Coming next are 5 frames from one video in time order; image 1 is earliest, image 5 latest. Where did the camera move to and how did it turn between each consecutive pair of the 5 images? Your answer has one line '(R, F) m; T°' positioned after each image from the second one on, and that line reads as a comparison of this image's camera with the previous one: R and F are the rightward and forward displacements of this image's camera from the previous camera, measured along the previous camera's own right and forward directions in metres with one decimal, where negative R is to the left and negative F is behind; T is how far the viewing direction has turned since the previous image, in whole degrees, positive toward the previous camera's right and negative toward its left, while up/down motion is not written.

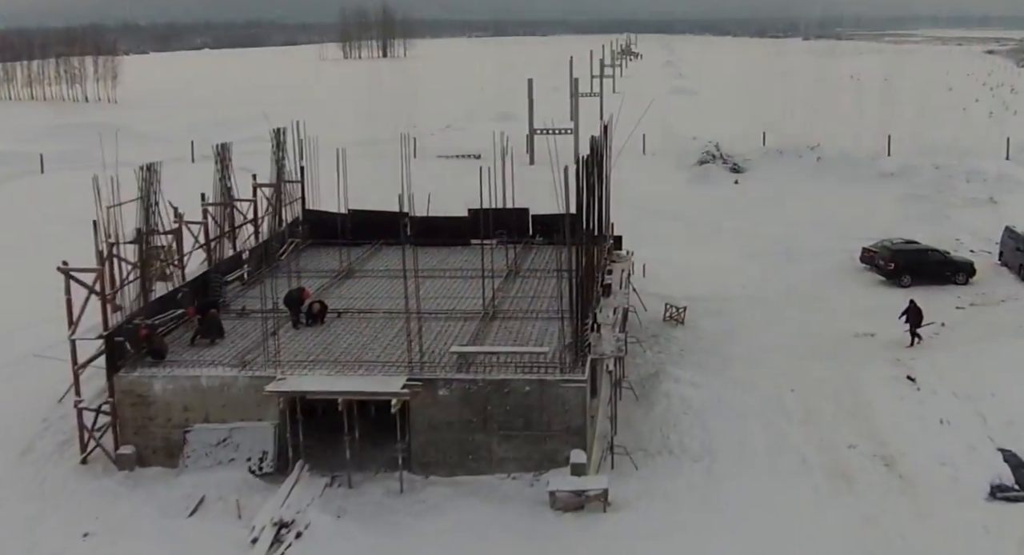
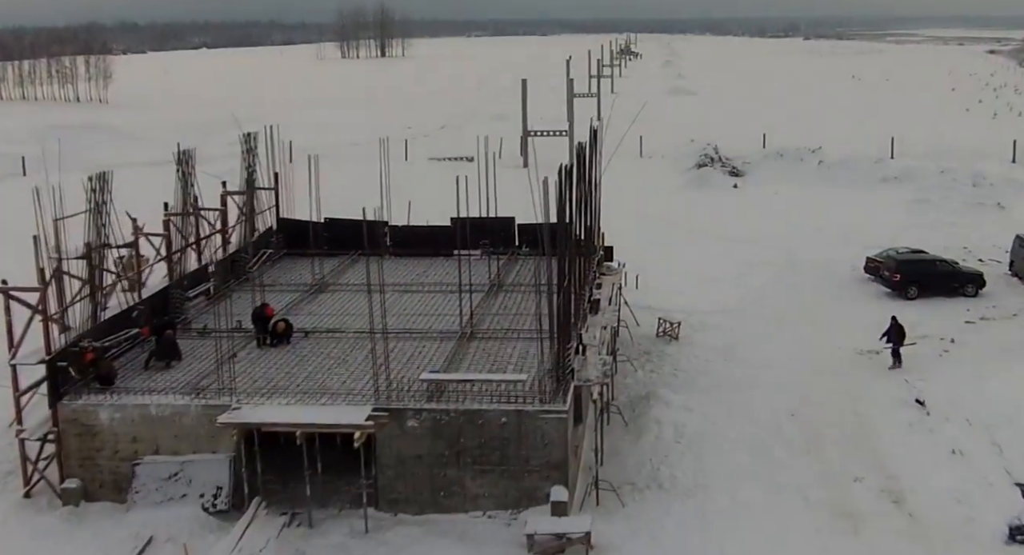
(+0.2, +0.9) m; 0°
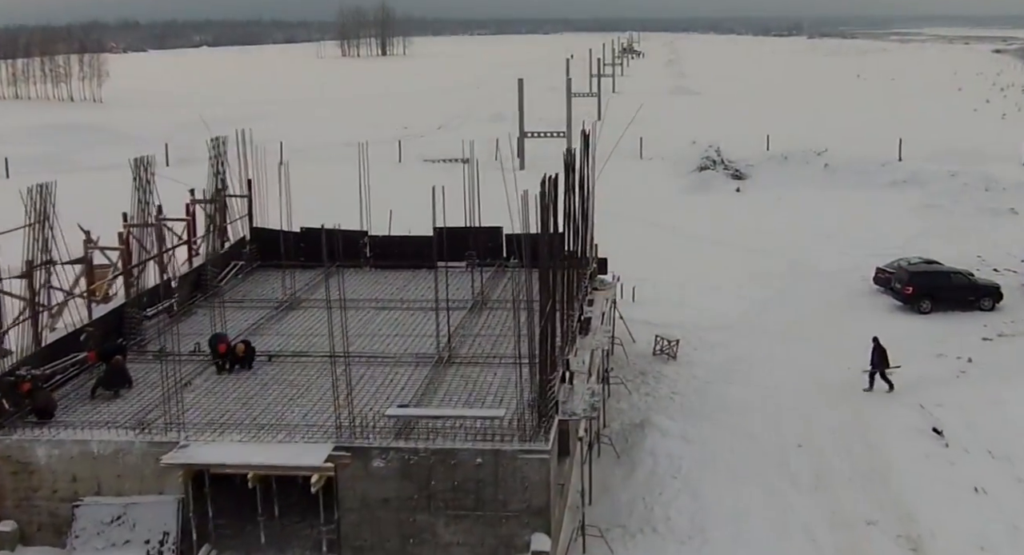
(+0.2, +1.0) m; 0°
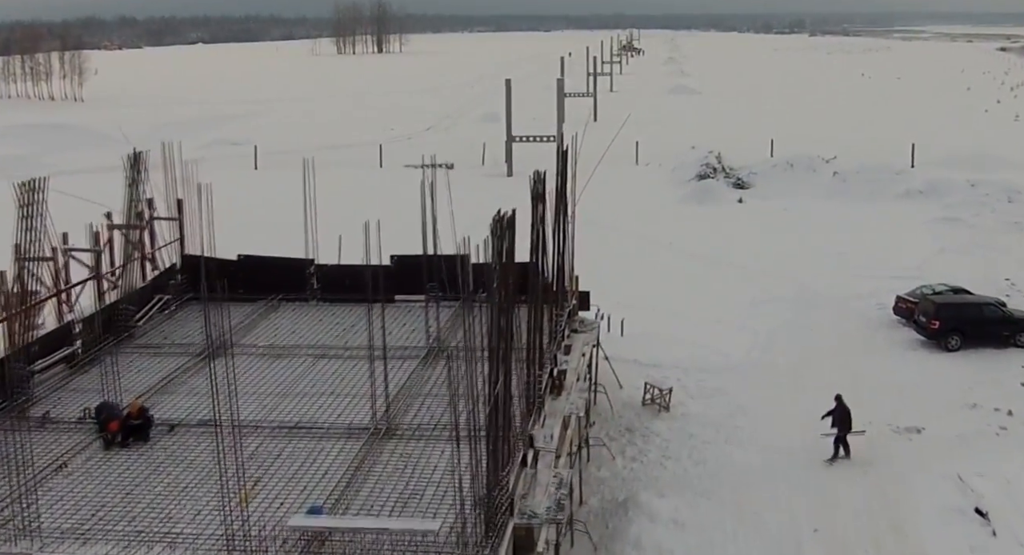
(+0.4, +2.0) m; 0°
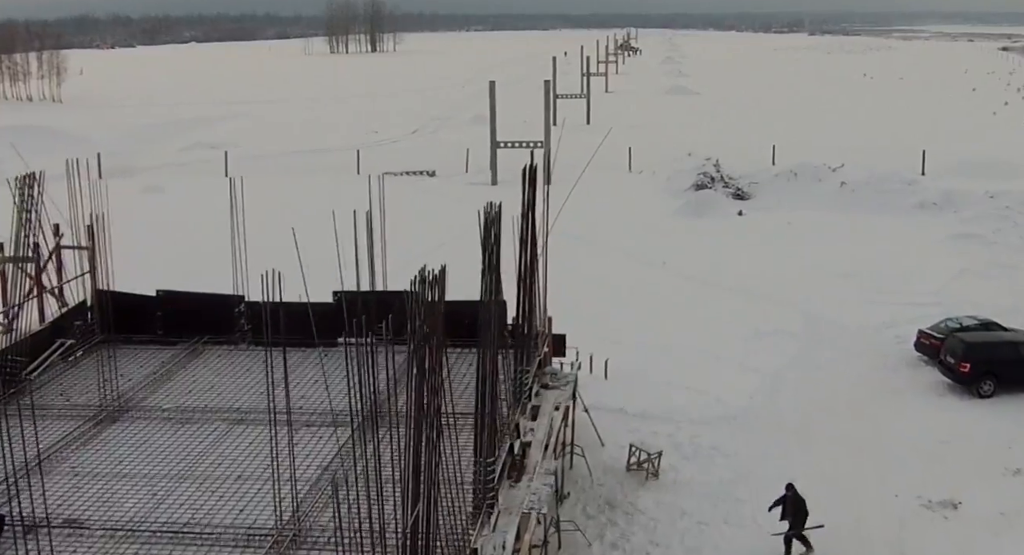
(+0.4, +1.9) m; 0°
